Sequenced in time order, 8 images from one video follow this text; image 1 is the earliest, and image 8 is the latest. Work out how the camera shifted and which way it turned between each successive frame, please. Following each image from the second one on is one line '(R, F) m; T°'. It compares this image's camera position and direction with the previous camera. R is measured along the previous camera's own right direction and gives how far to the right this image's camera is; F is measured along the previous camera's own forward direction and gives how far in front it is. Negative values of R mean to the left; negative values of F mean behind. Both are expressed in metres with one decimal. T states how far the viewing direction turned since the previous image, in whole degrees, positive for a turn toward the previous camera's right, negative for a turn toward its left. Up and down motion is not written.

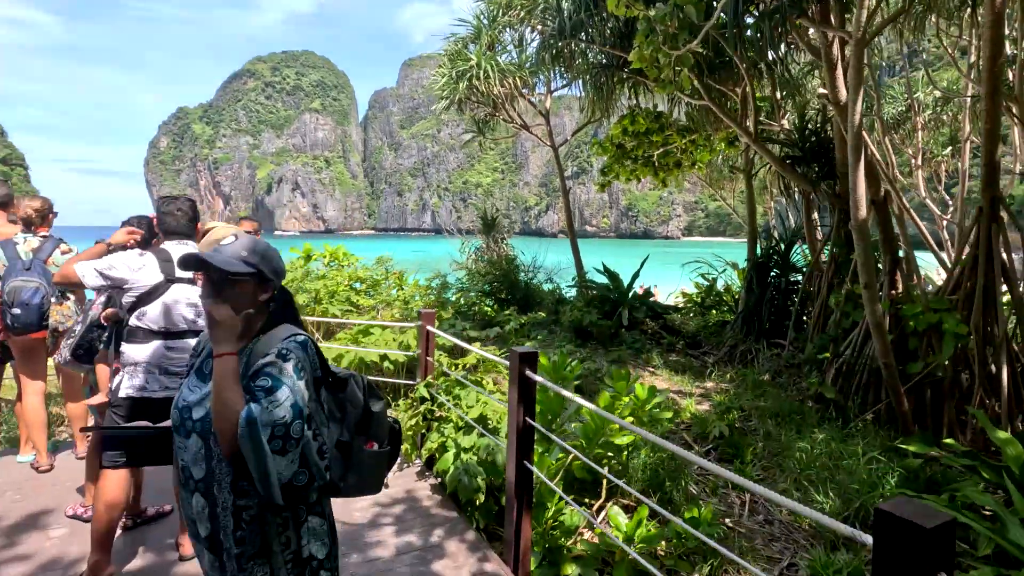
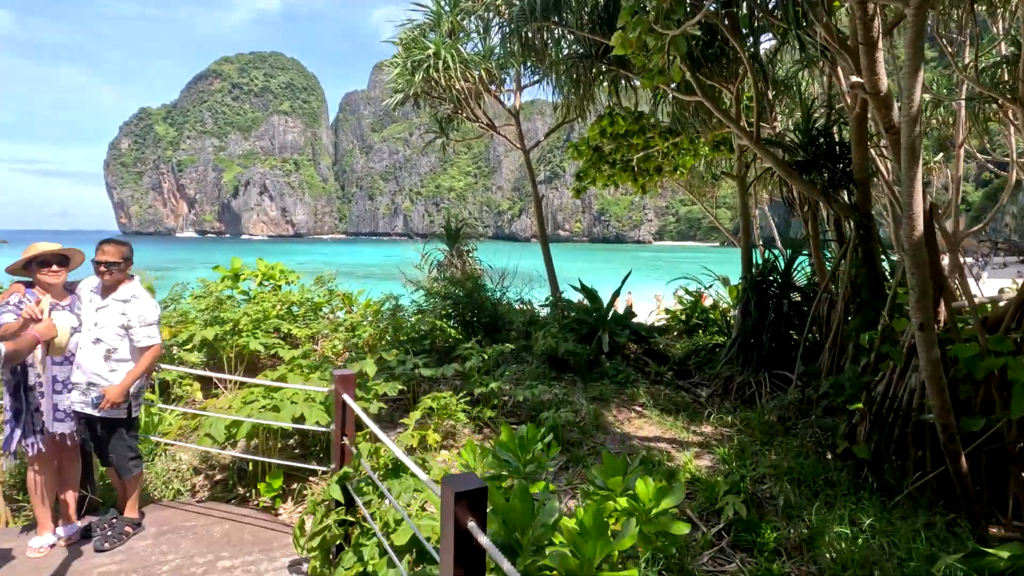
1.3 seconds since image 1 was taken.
(+0.1, +0.6) m; +3°
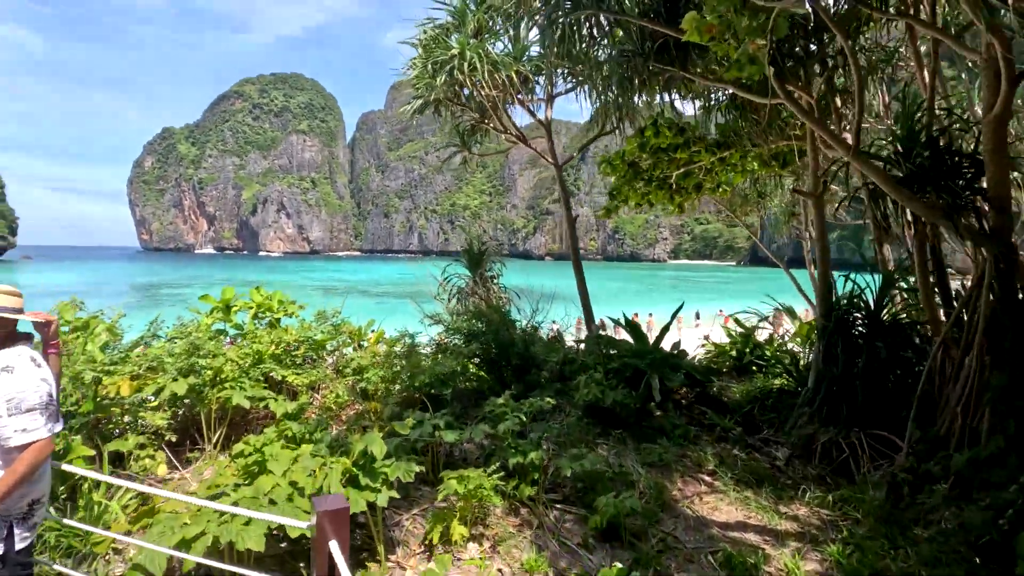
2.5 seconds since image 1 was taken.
(-0.1, +0.6) m; -1°
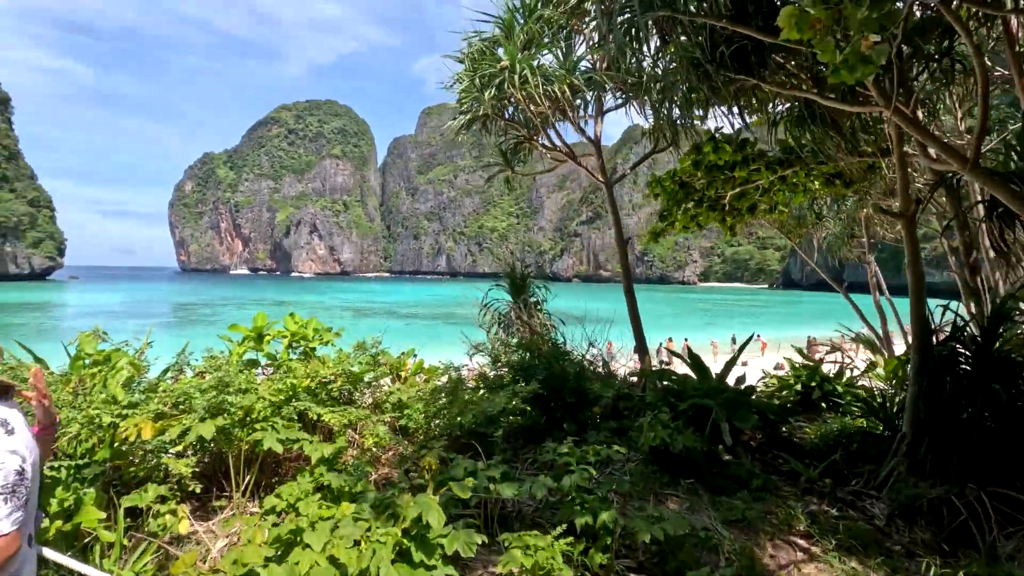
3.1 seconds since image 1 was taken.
(-0.2, +0.3) m; -3°
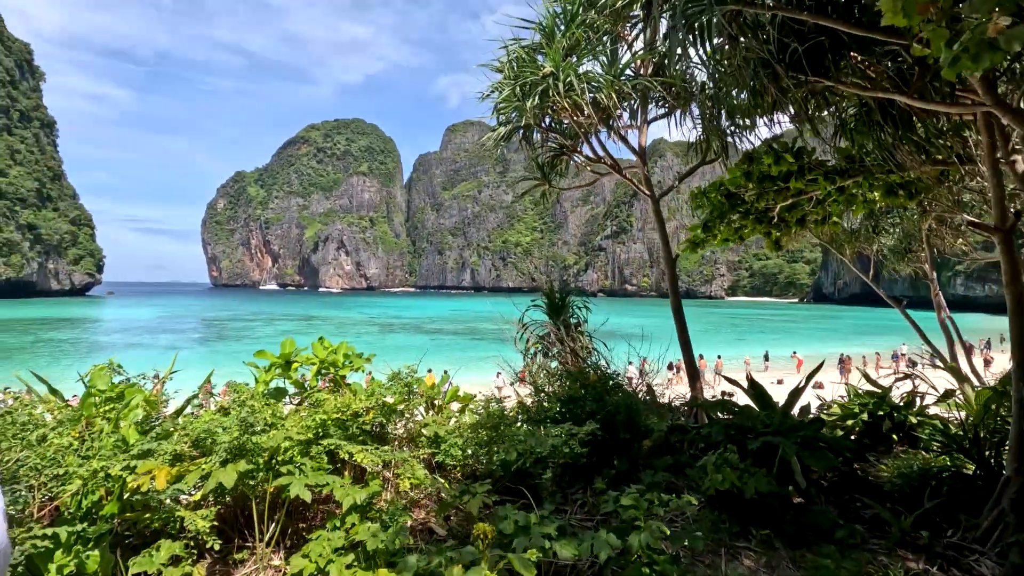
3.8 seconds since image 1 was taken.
(-0.1, +0.3) m; -2°
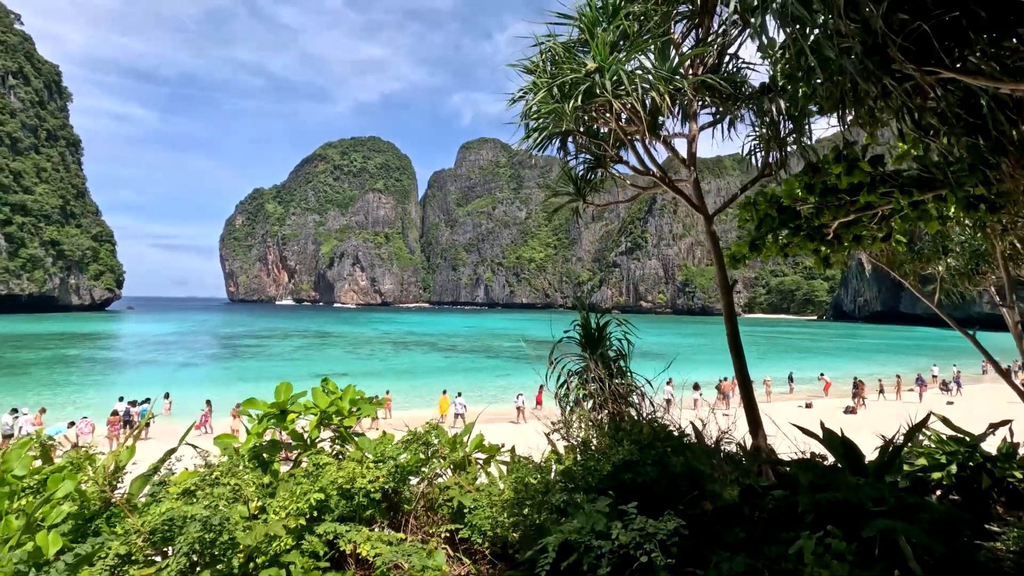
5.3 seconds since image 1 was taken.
(-0.1, +0.5) m; -1°
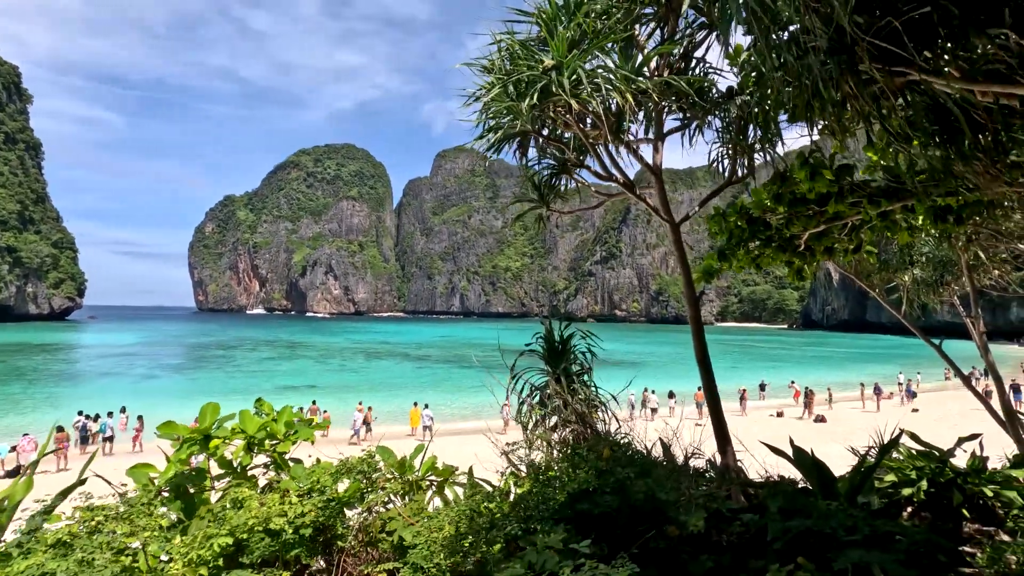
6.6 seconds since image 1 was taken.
(+0.1, +0.2) m; +2°
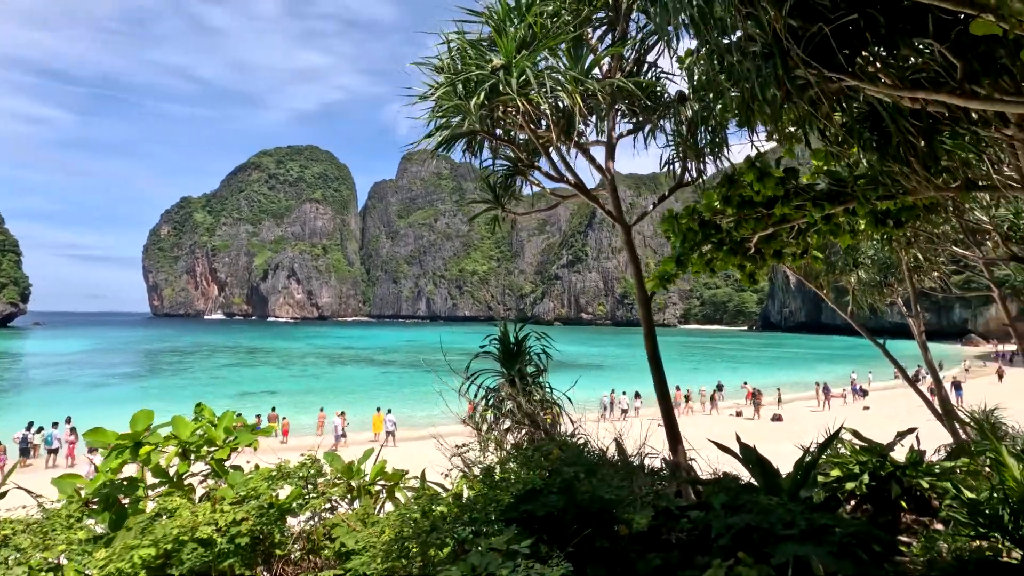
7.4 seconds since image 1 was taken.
(+0.1, 0.0) m; +3°
